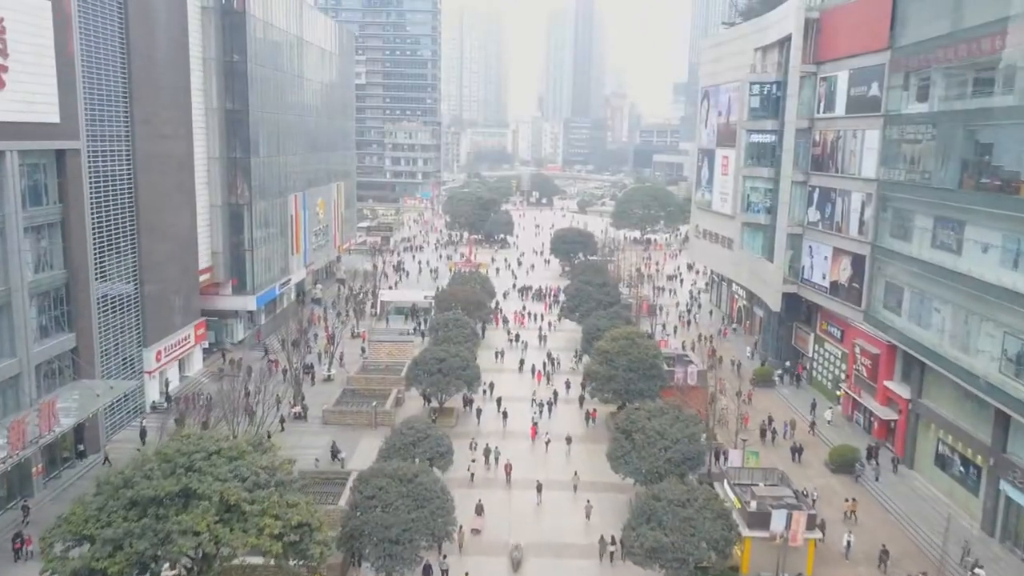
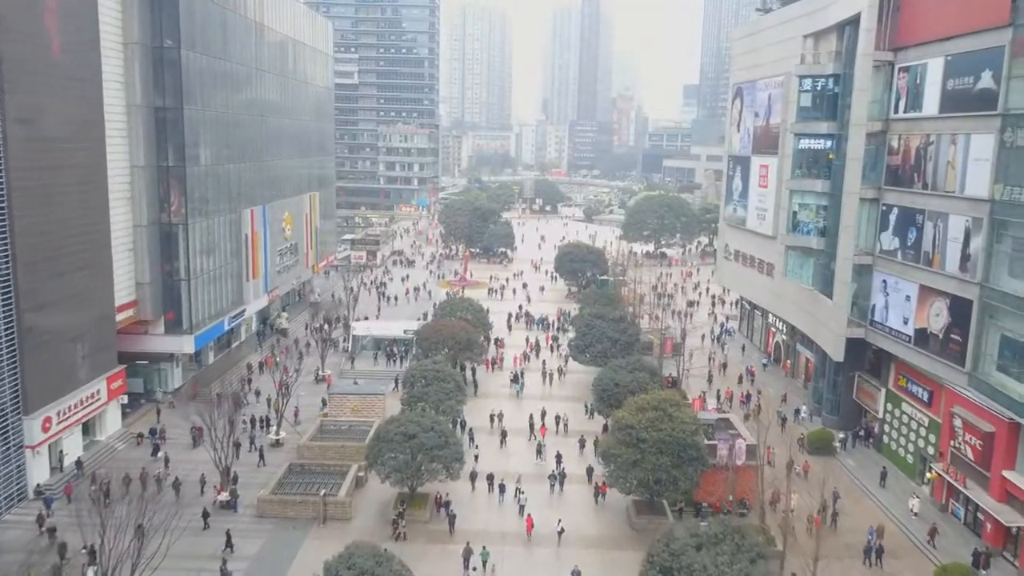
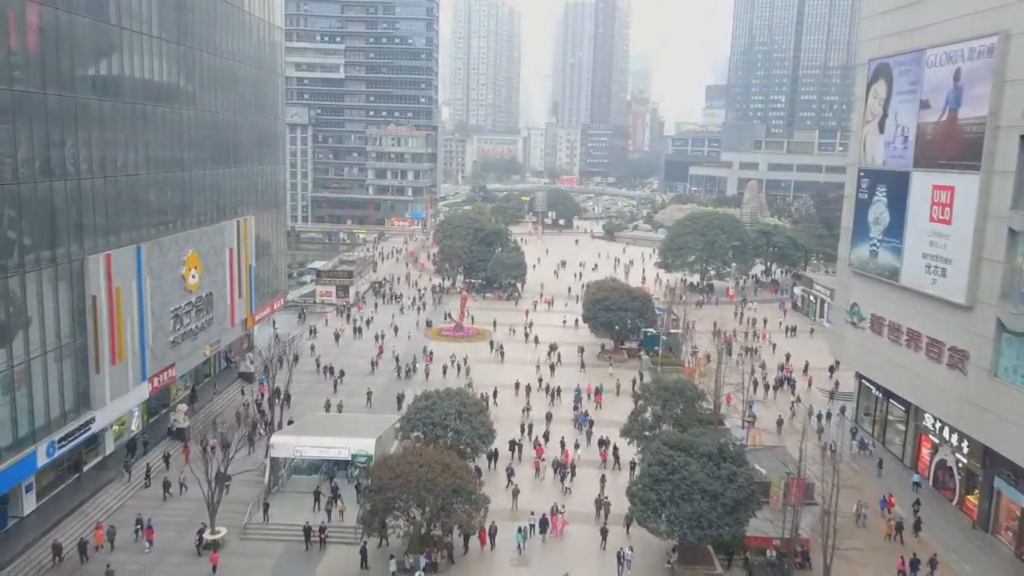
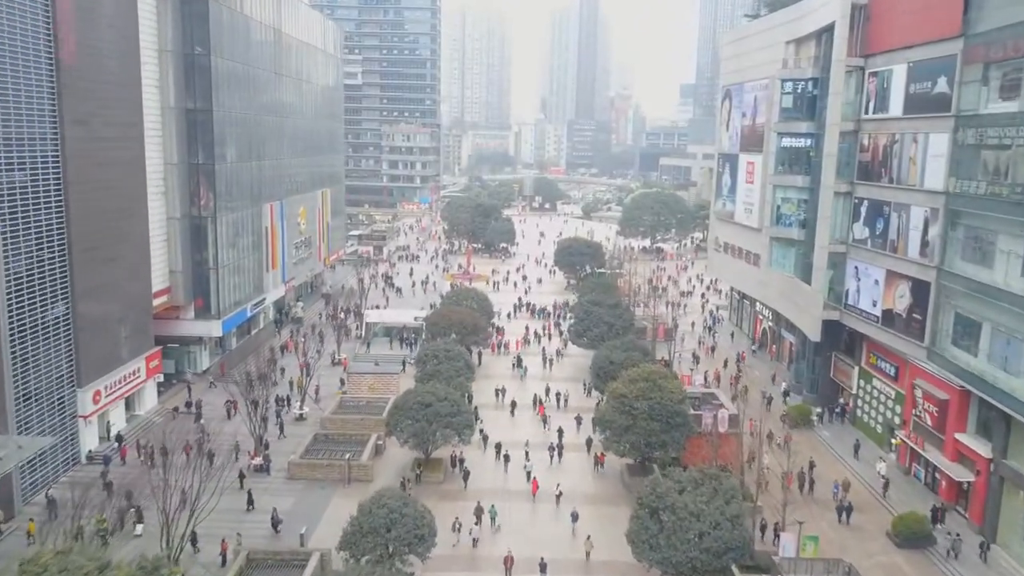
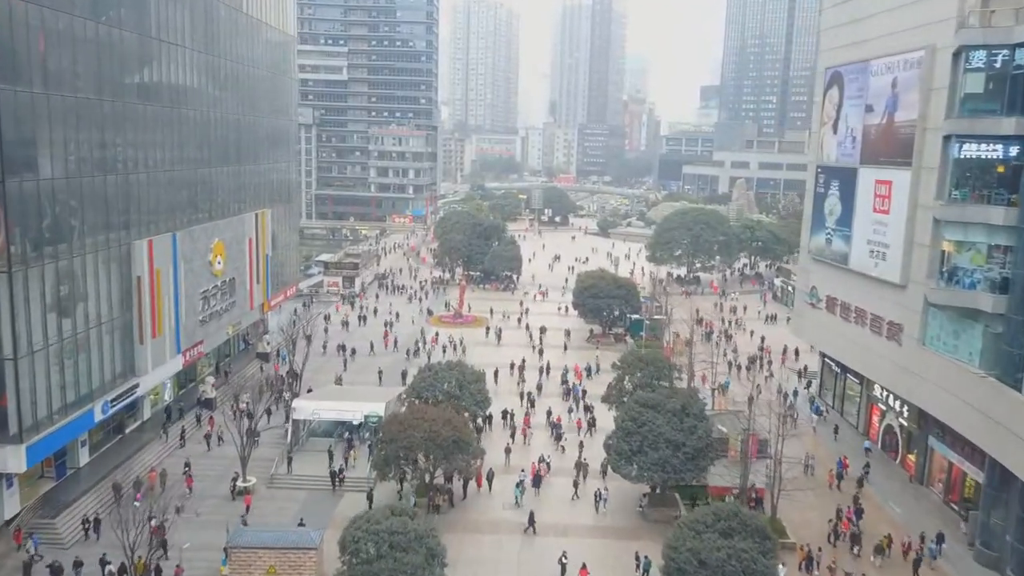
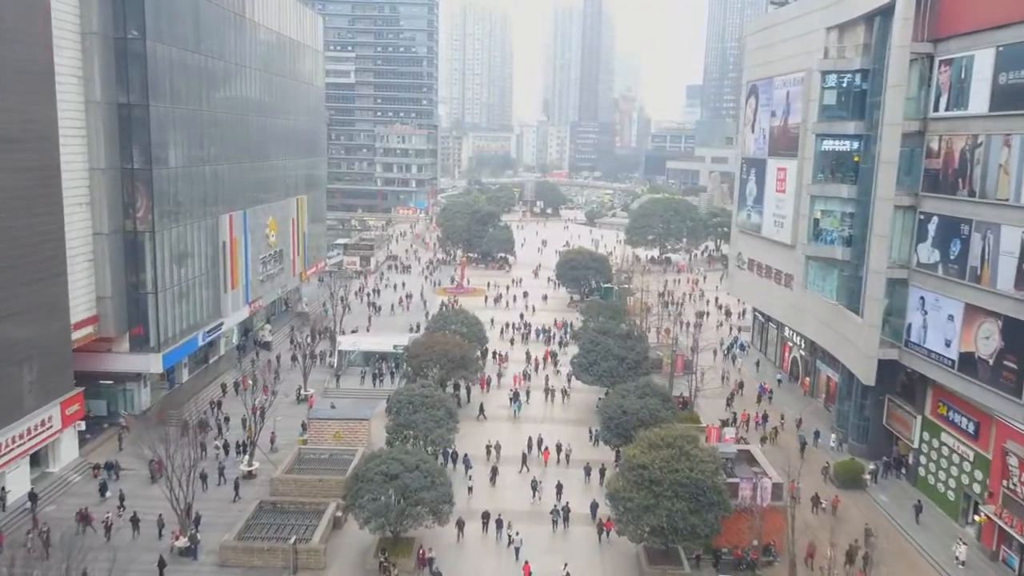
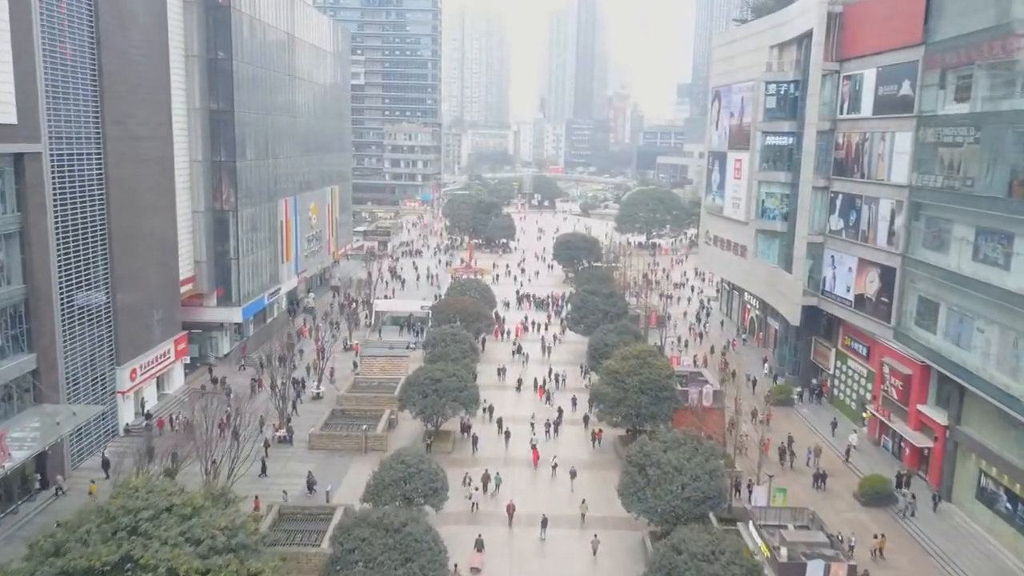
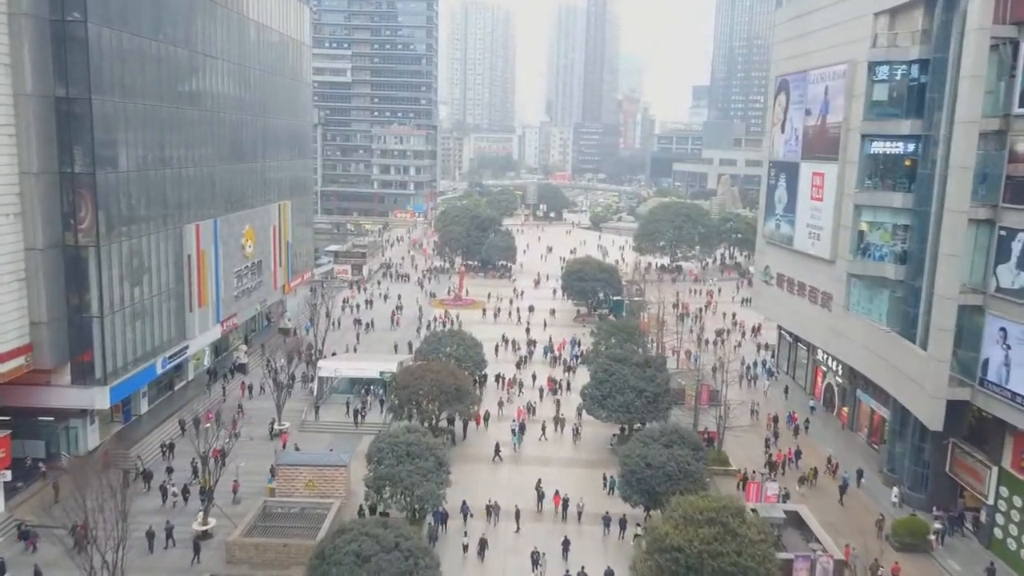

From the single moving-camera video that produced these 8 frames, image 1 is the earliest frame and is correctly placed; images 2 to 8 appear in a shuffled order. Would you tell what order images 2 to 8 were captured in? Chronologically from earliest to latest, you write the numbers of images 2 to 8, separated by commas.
7, 4, 2, 6, 8, 5, 3
